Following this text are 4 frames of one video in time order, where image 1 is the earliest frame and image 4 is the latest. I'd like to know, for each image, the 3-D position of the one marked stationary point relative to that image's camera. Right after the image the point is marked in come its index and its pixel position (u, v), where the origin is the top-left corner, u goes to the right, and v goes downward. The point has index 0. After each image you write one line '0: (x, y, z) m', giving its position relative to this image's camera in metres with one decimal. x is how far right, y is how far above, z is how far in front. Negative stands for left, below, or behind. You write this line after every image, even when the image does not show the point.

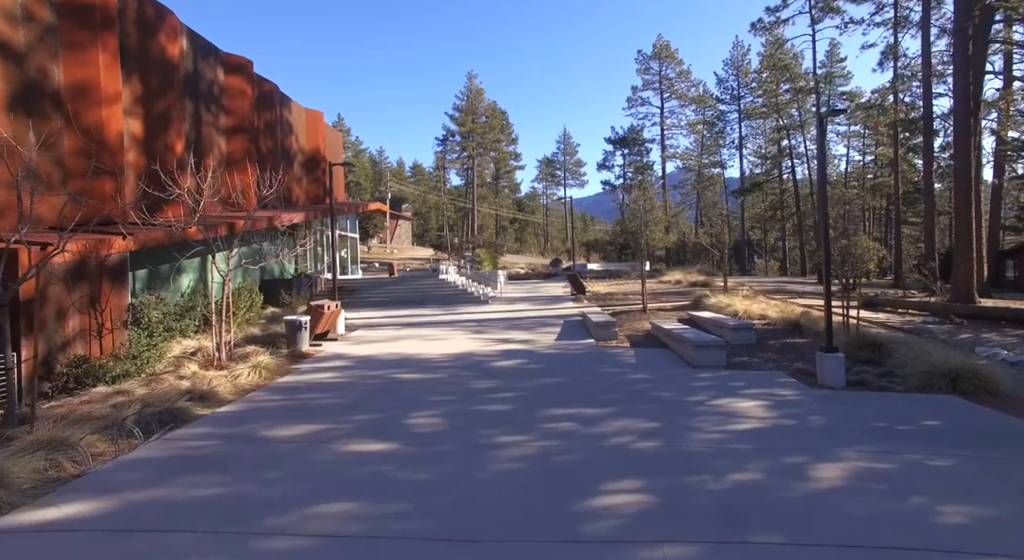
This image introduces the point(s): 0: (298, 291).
0: (-6.8, -0.4, +19.9) m
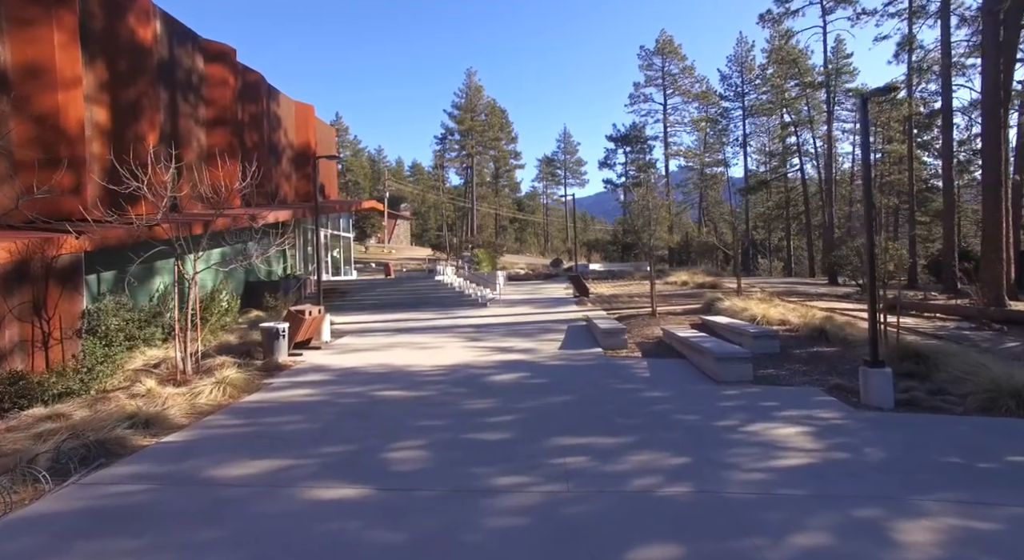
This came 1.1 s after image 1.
0: (-6.8, -0.4, +18.8) m
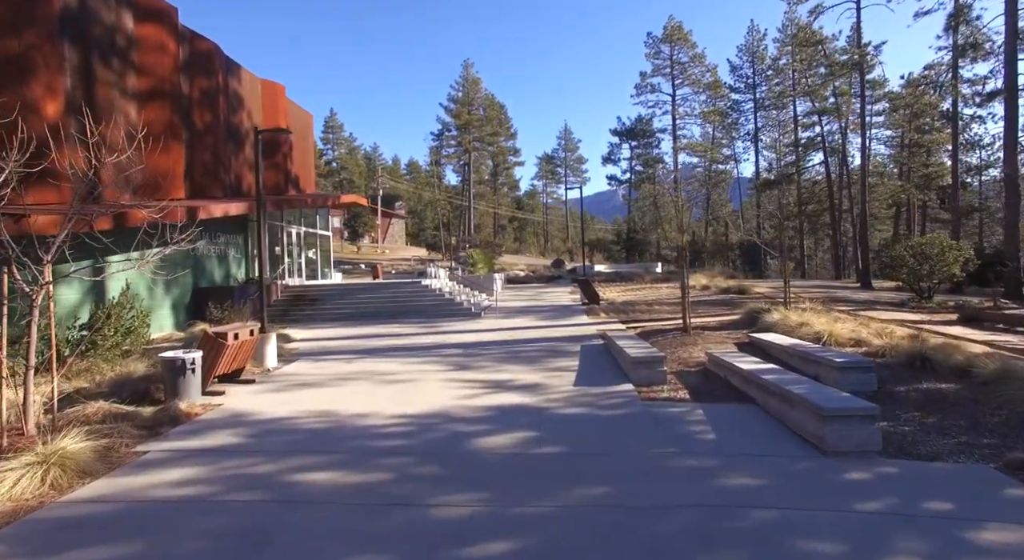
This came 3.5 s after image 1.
0: (-6.8, -0.6, +15.8) m
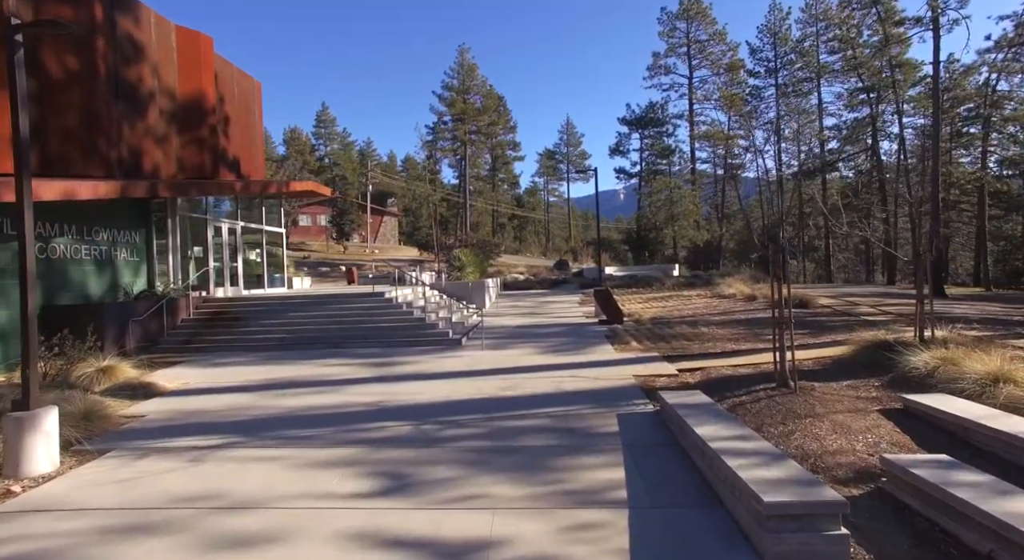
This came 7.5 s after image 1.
0: (-7.0, -0.8, +10.8) m
